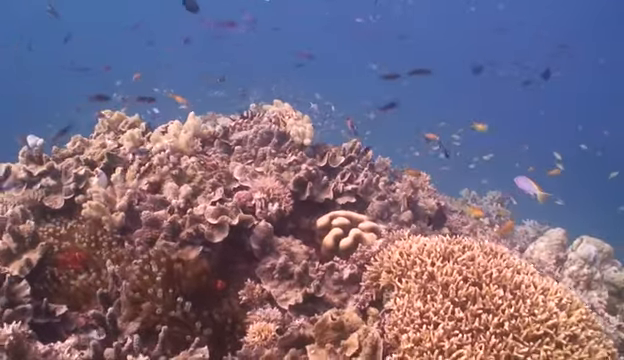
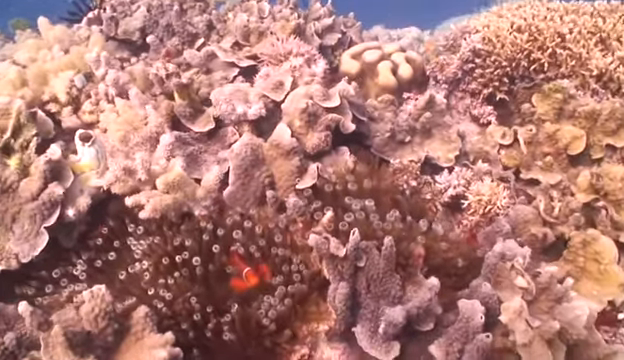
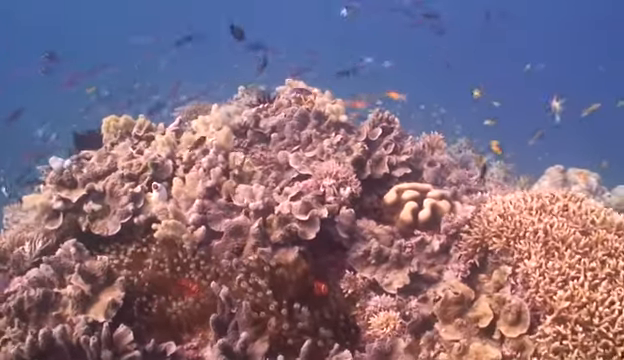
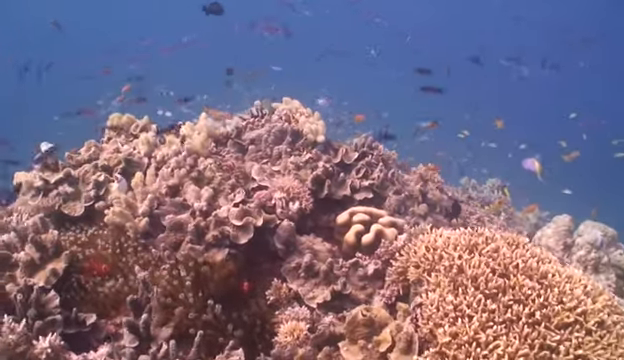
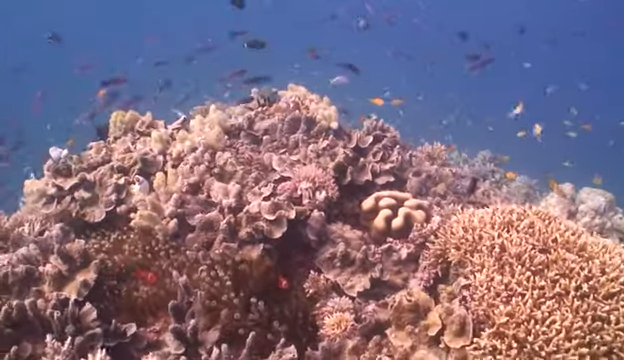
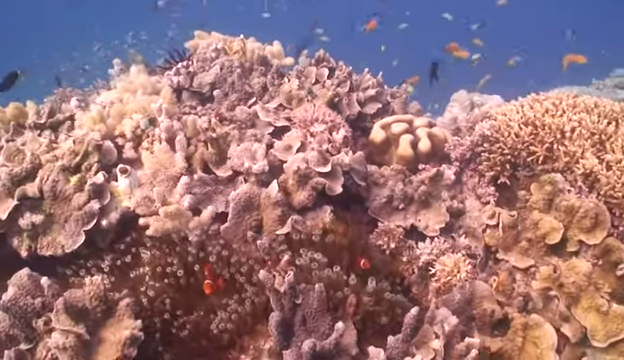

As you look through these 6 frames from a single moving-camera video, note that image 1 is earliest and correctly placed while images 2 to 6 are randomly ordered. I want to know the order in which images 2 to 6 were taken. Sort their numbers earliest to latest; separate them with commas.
4, 5, 3, 6, 2
